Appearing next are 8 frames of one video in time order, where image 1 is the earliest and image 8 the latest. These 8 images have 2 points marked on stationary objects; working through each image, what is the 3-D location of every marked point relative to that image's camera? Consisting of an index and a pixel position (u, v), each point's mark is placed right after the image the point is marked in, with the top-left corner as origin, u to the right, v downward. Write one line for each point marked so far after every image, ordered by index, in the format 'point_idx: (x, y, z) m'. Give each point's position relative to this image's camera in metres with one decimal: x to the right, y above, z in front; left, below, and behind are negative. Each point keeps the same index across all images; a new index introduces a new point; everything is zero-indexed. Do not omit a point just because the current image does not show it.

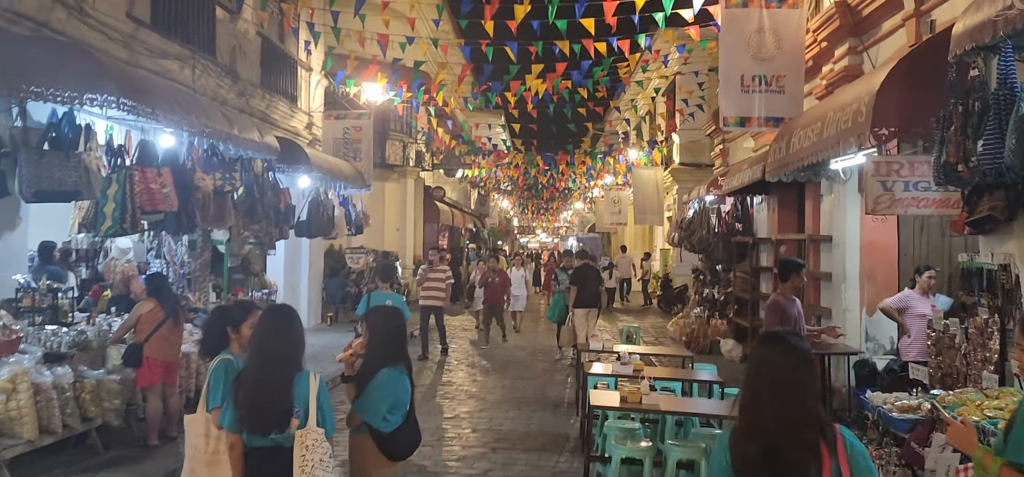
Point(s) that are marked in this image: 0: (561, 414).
0: (+0.6, -2.1, +9.7) m
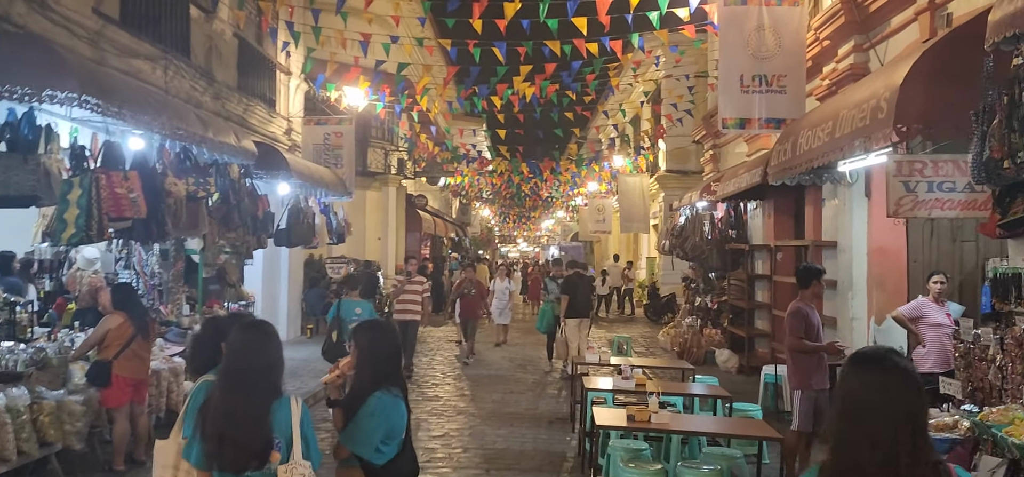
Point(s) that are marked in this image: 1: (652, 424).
0: (+0.5, -2.1, +9.2) m
1: (+1.0, -1.3, +6.0) m
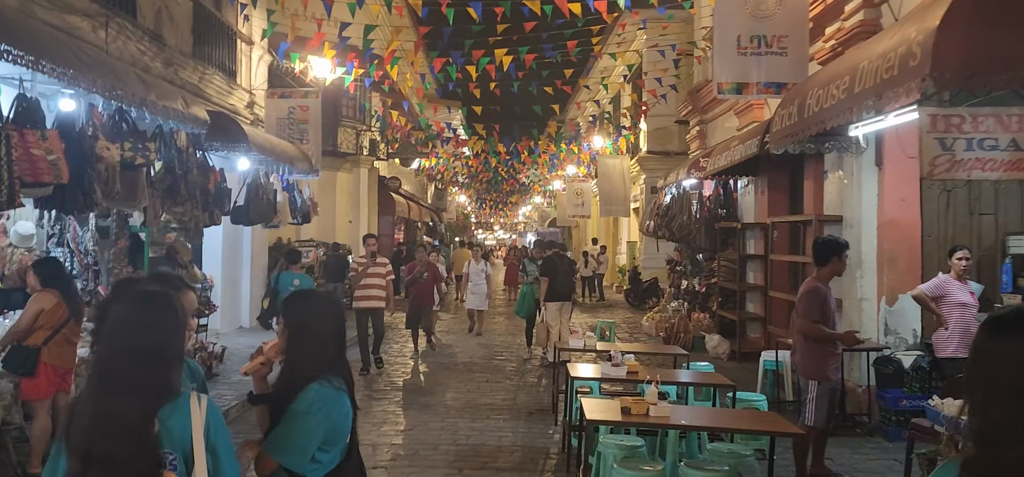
0: (+0.2, -1.9, +8.3) m
1: (+0.9, -1.1, +5.2) m
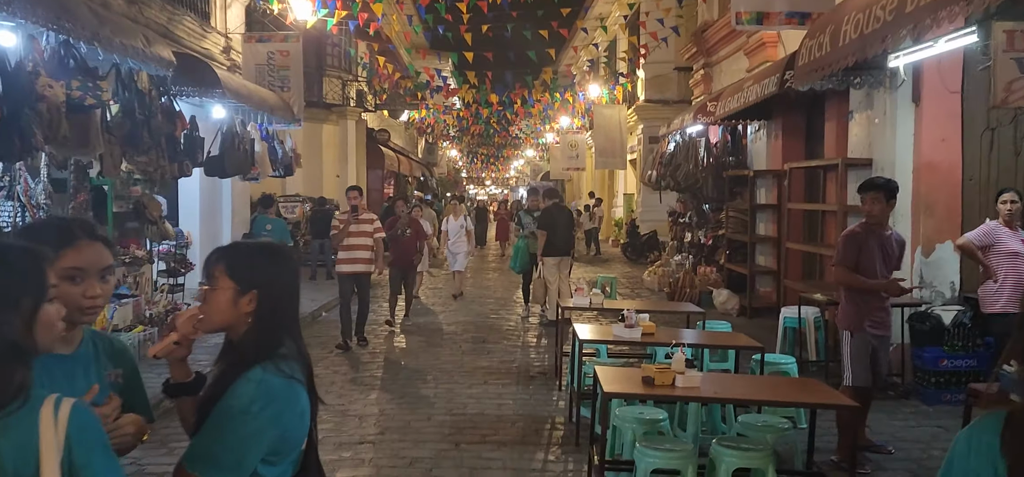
0: (+0.2, -1.4, +7.6) m
1: (+0.9, -0.8, +4.4) m
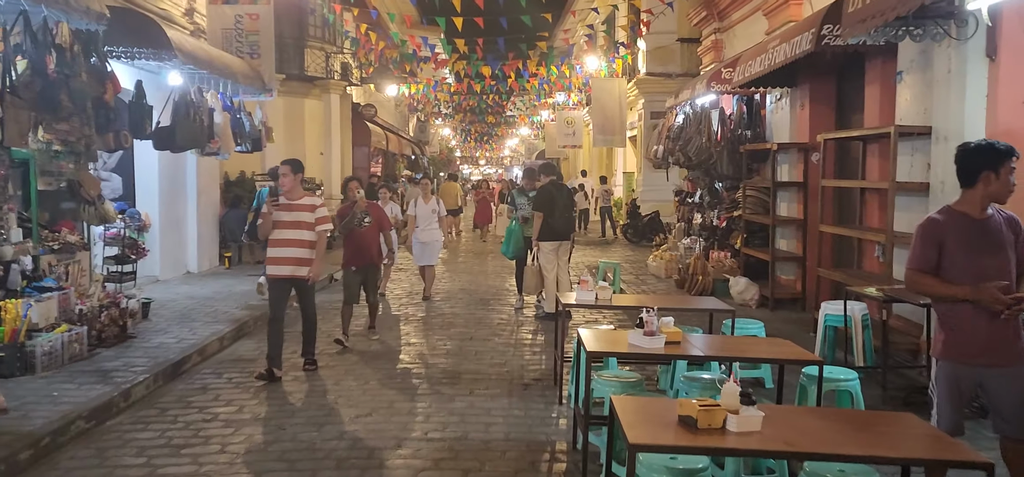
0: (+0.2, -1.3, +6.4) m
1: (+0.8, -0.7, +3.2) m
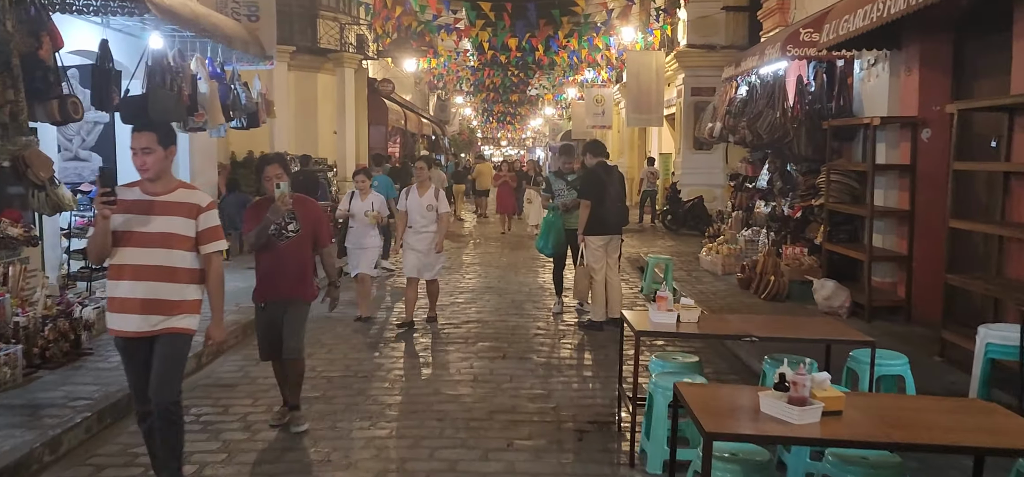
0: (+0.5, -1.3, +4.7) m
1: (+1.1, -0.8, +1.5) m
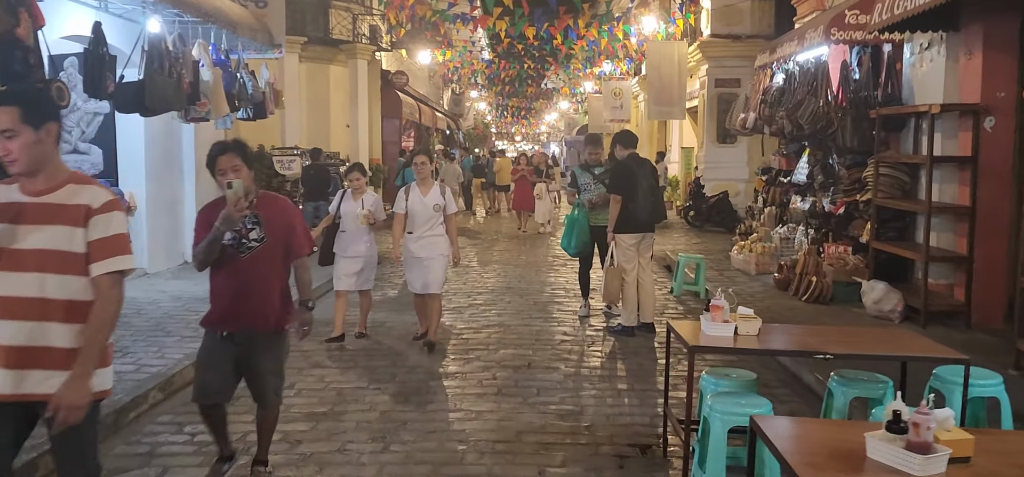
0: (+0.6, -1.3, +4.1) m
1: (+1.2, -0.9, +0.9) m
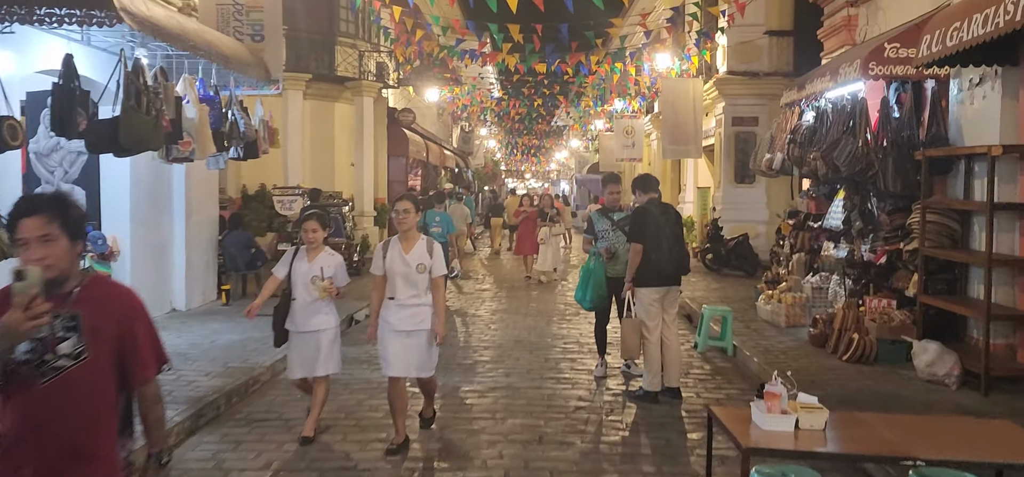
0: (+0.7, -1.6, +3.3) m
1: (+1.2, -1.0, +0.1) m
